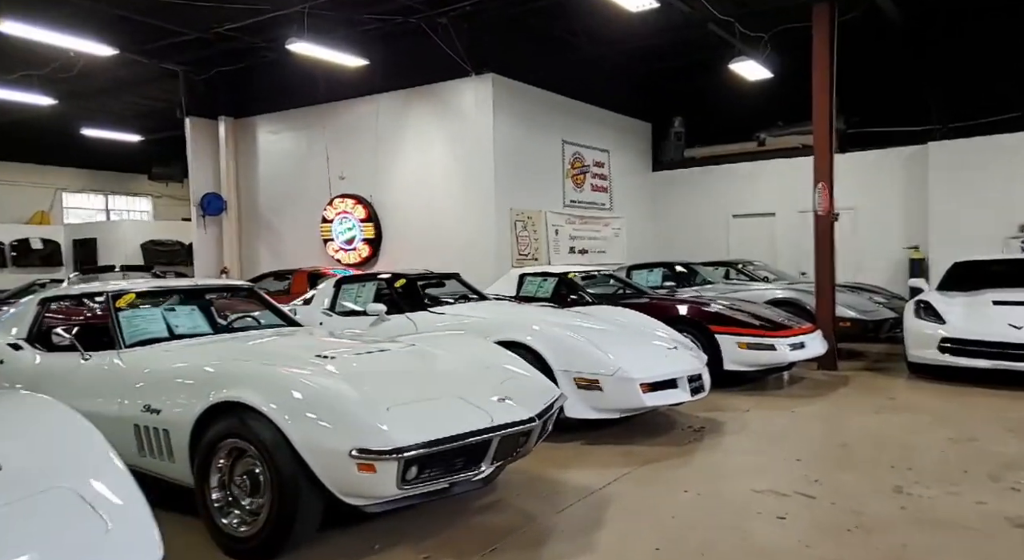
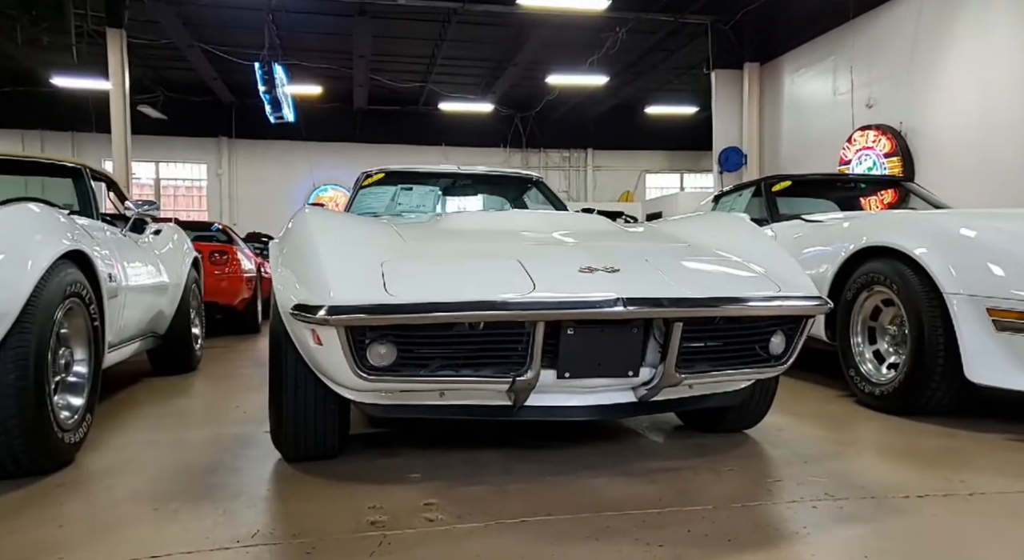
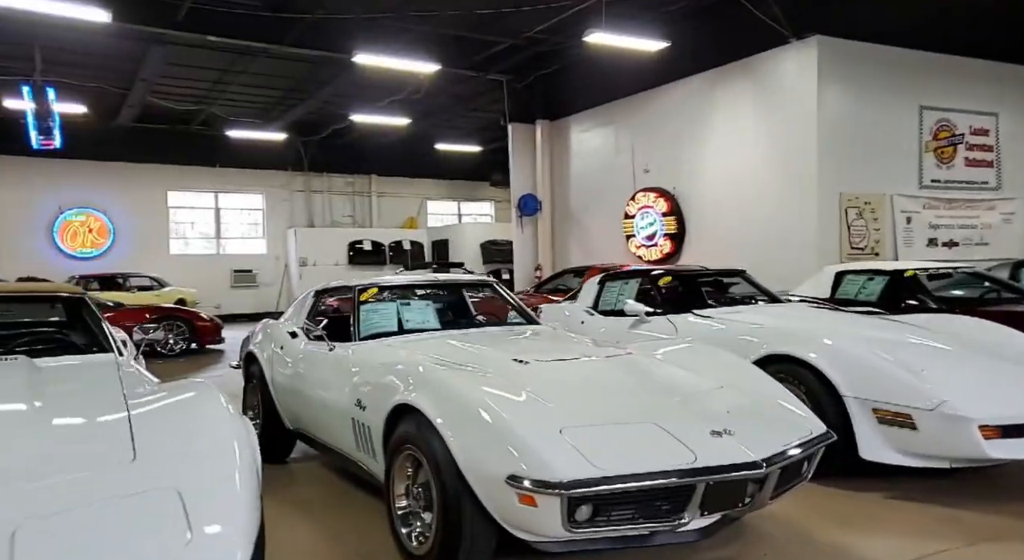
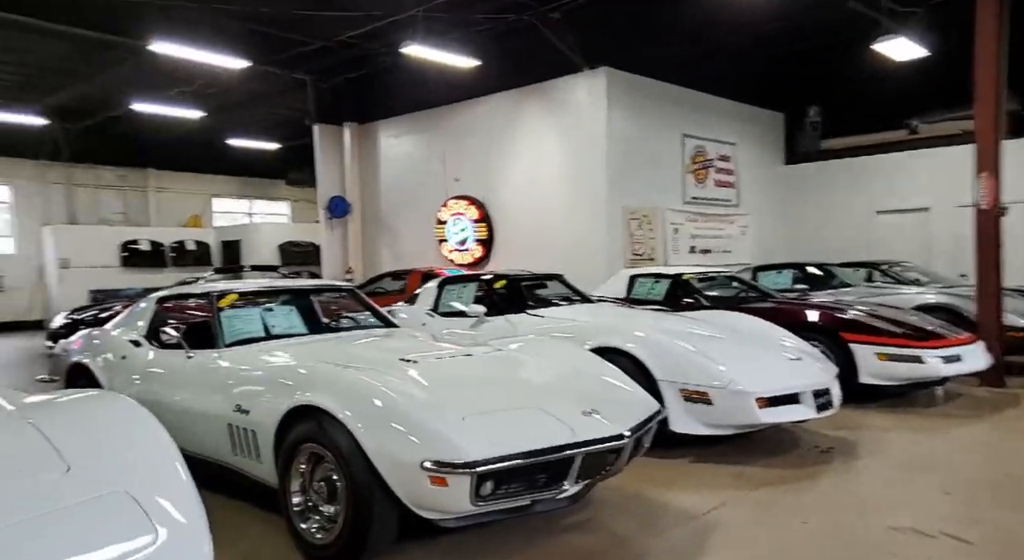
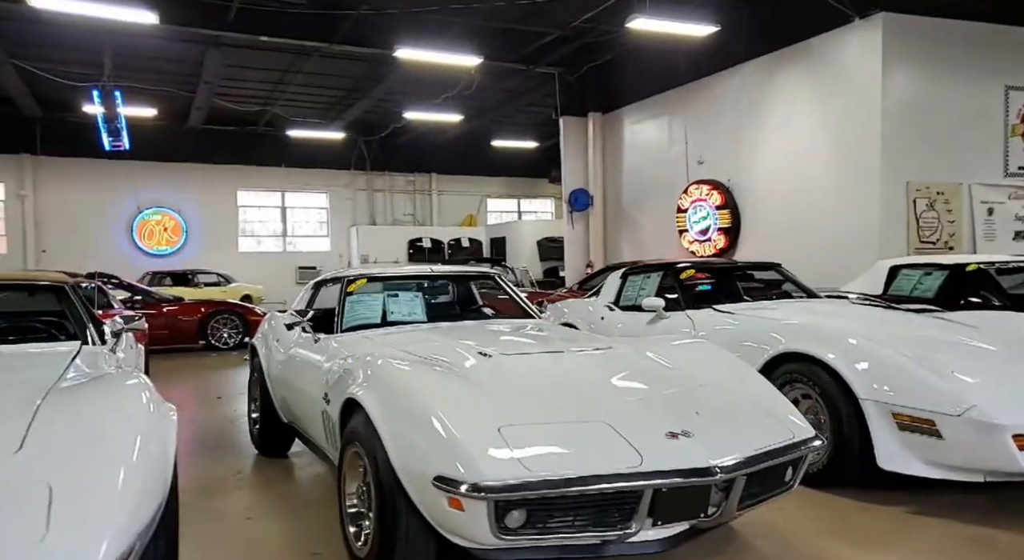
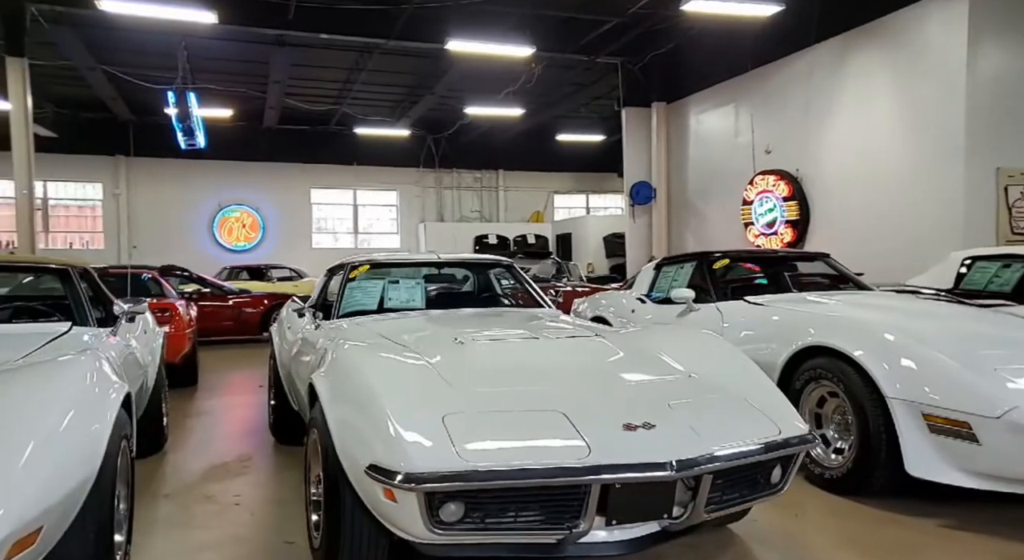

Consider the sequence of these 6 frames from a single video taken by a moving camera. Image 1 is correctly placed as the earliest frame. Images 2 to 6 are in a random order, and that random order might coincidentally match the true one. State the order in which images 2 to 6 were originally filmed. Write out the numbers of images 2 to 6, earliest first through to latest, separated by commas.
4, 3, 5, 6, 2
